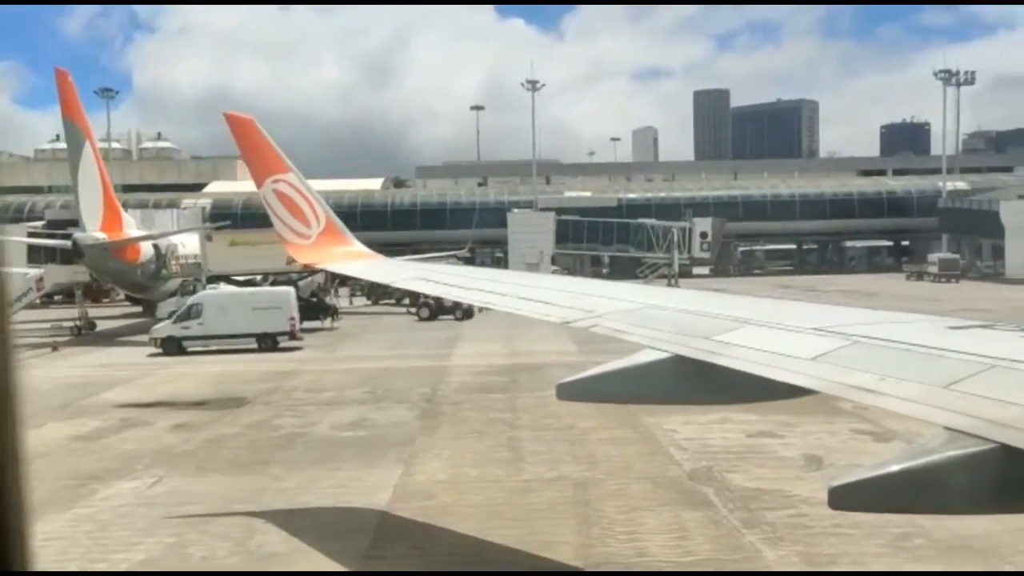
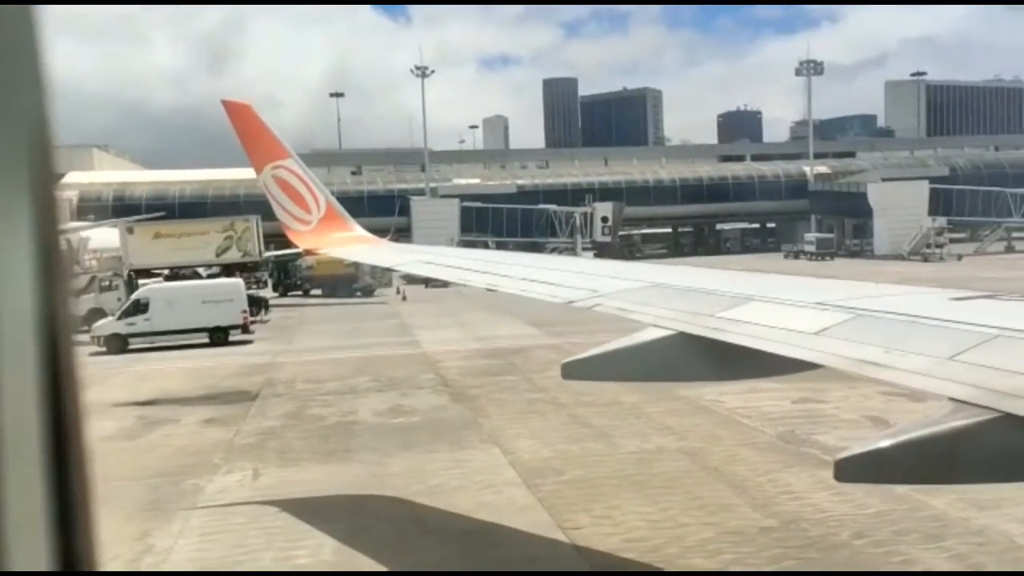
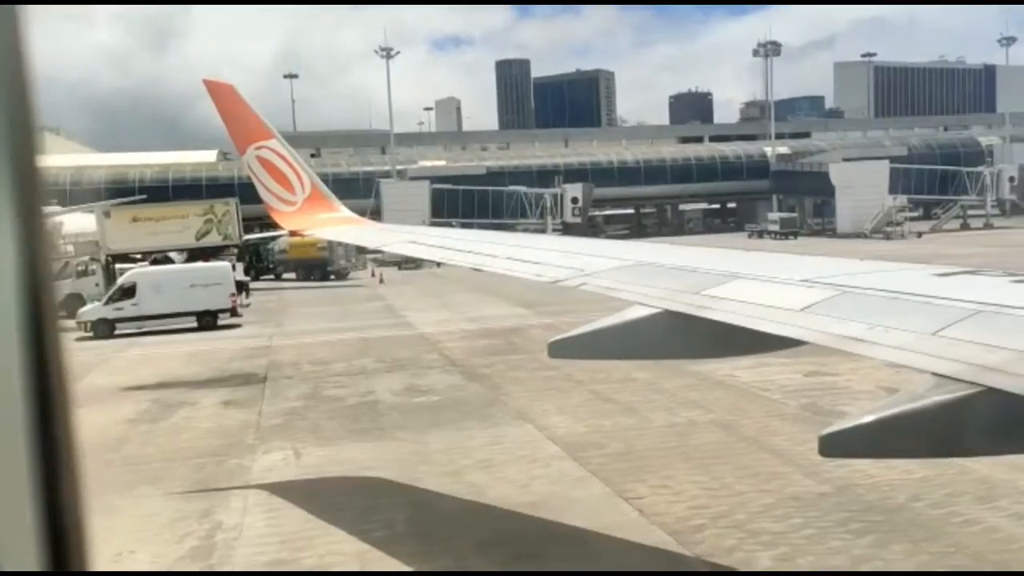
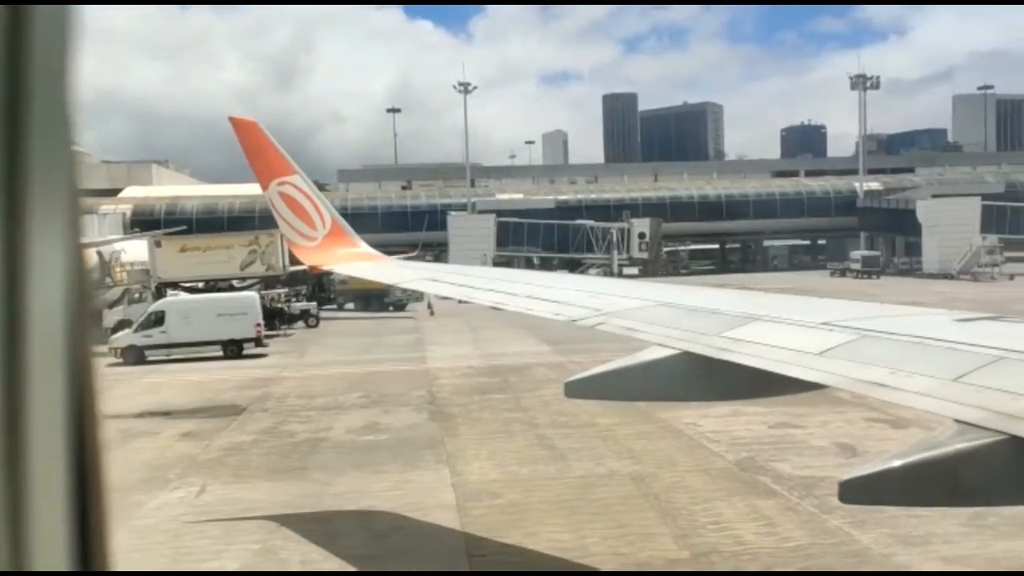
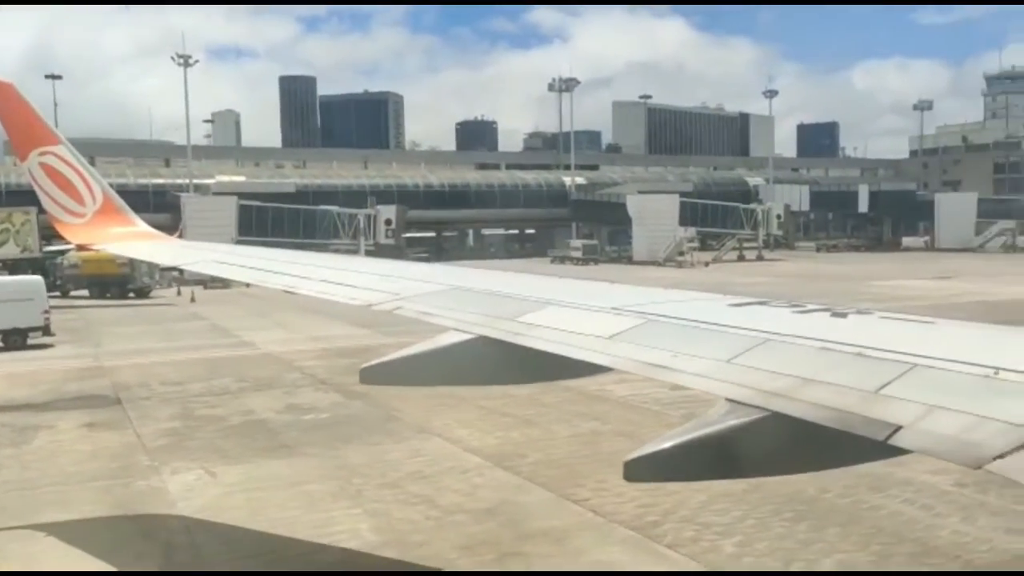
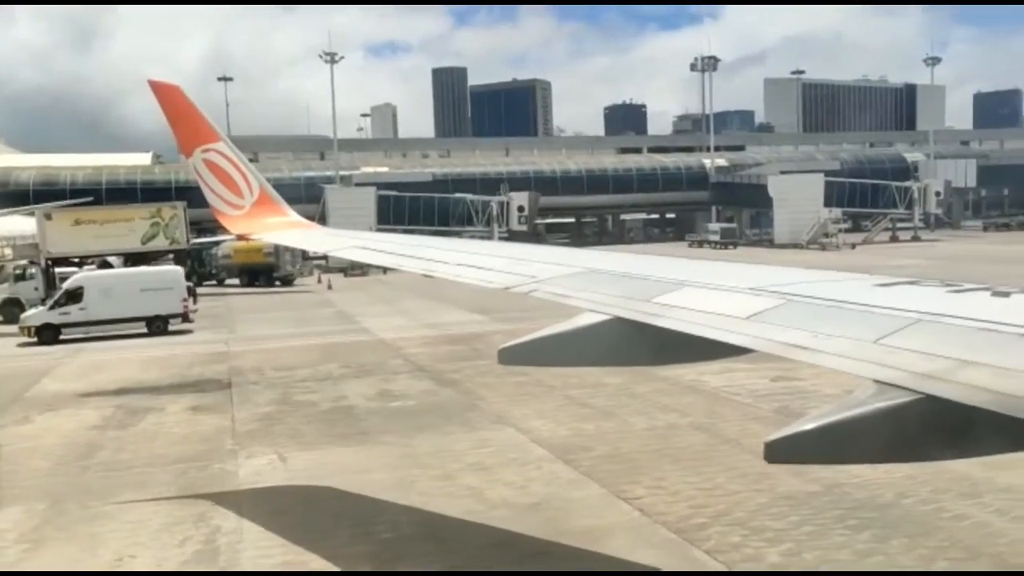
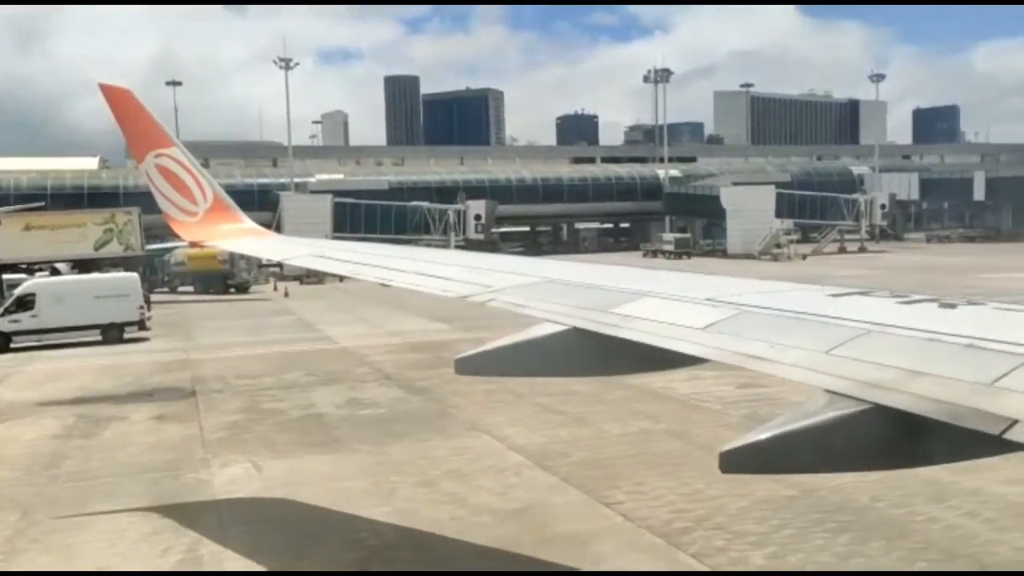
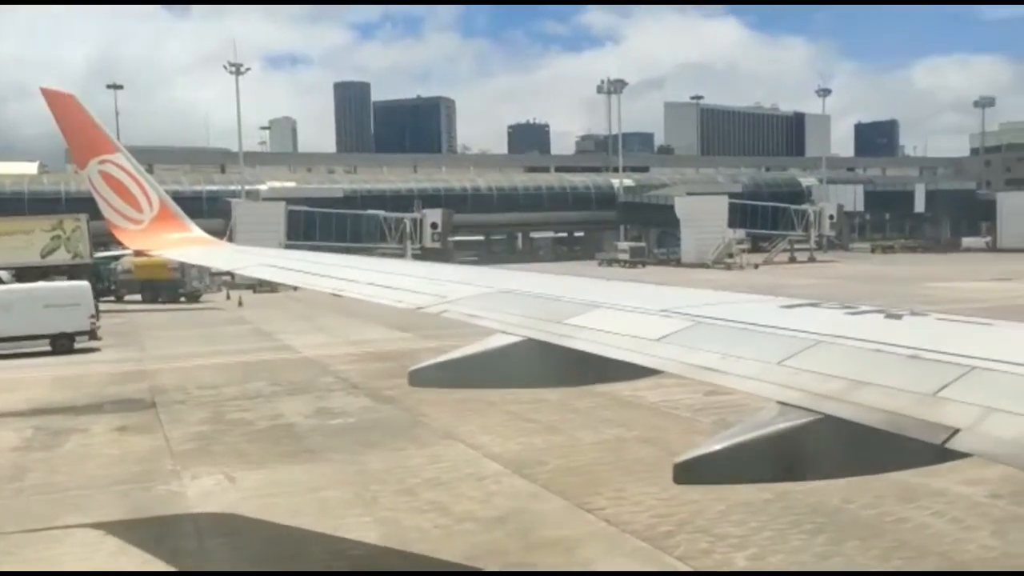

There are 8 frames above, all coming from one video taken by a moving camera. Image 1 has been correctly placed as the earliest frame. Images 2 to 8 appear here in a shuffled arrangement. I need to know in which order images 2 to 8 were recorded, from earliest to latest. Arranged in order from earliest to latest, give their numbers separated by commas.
4, 2, 3, 6, 7, 8, 5
